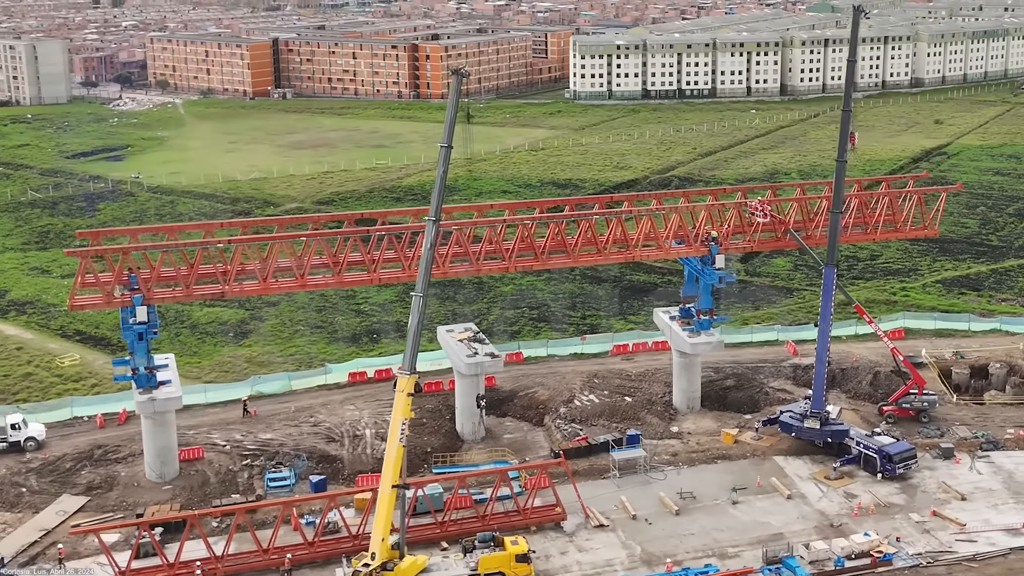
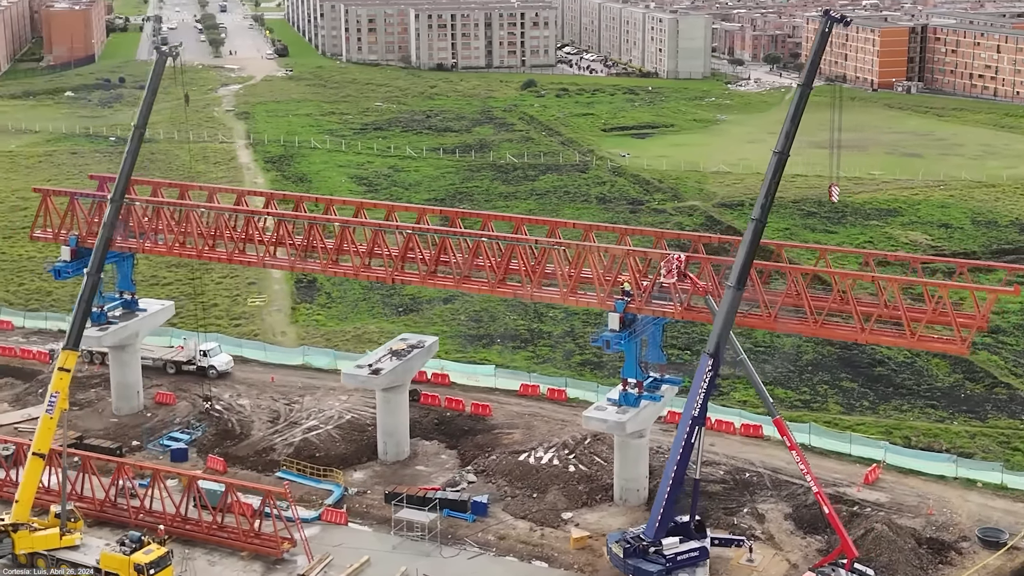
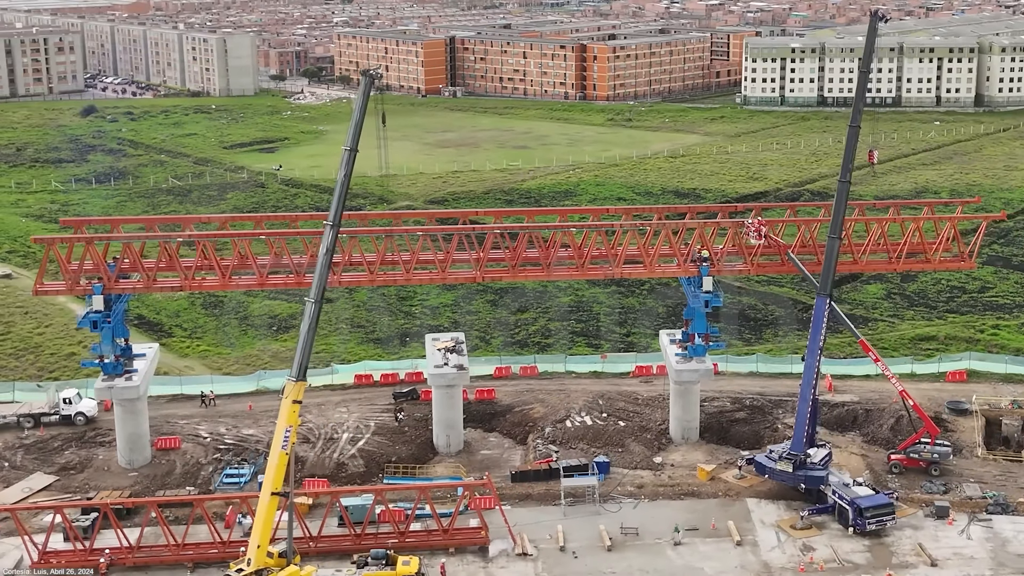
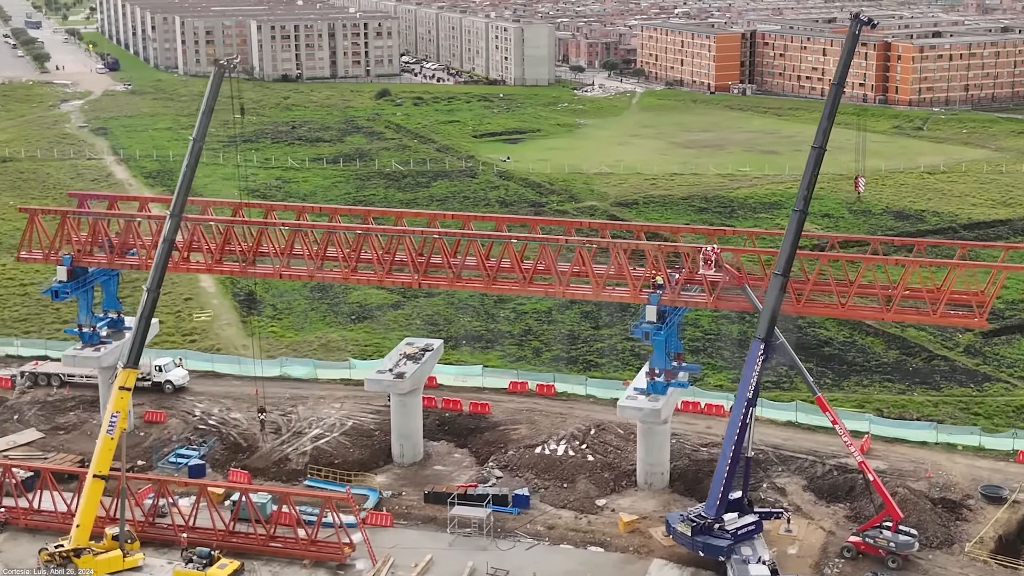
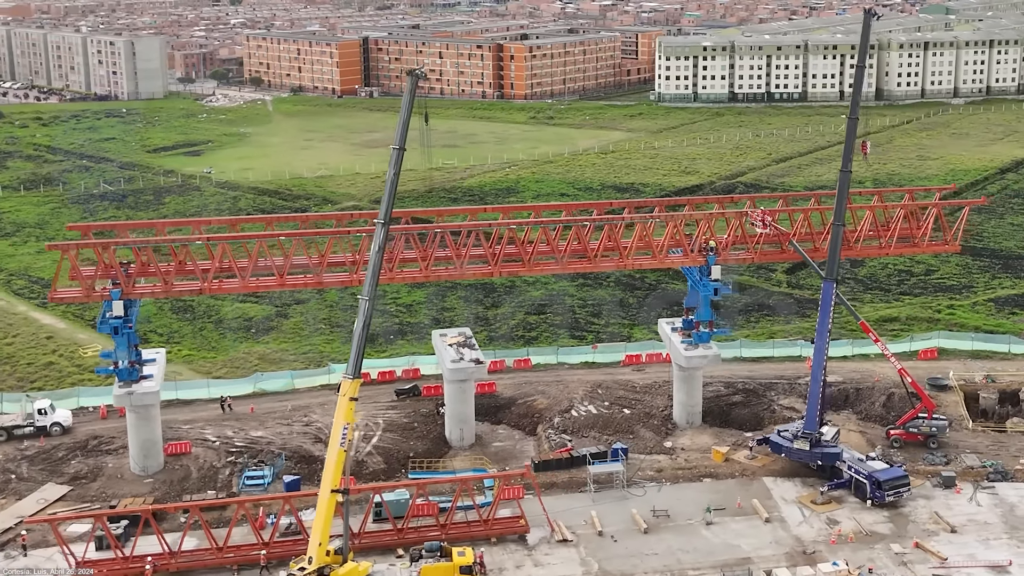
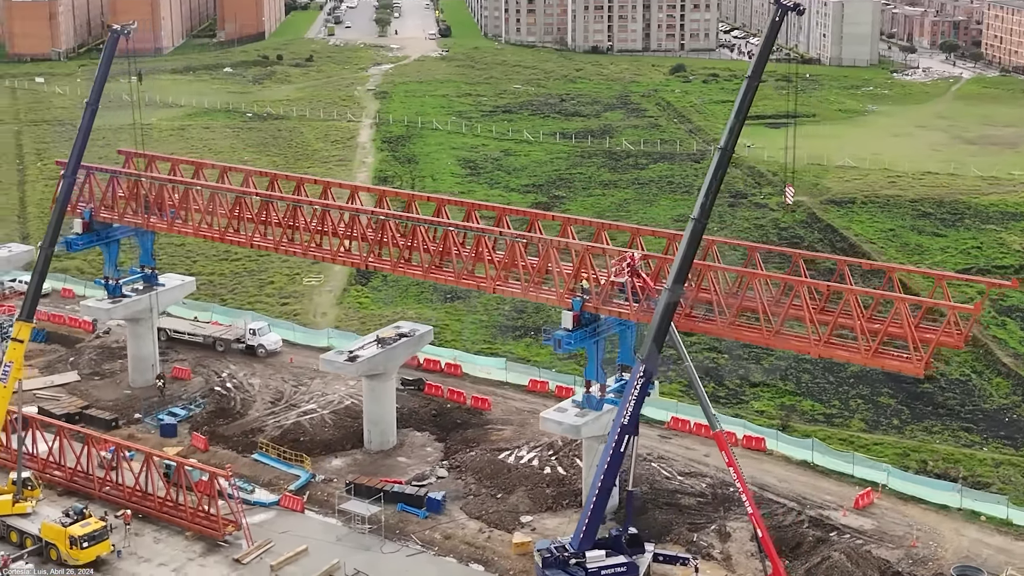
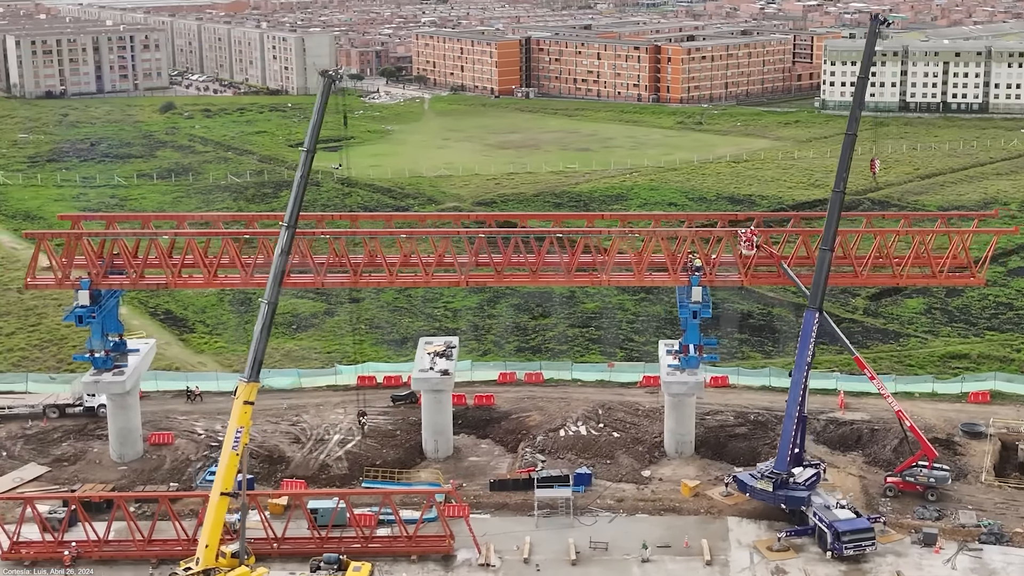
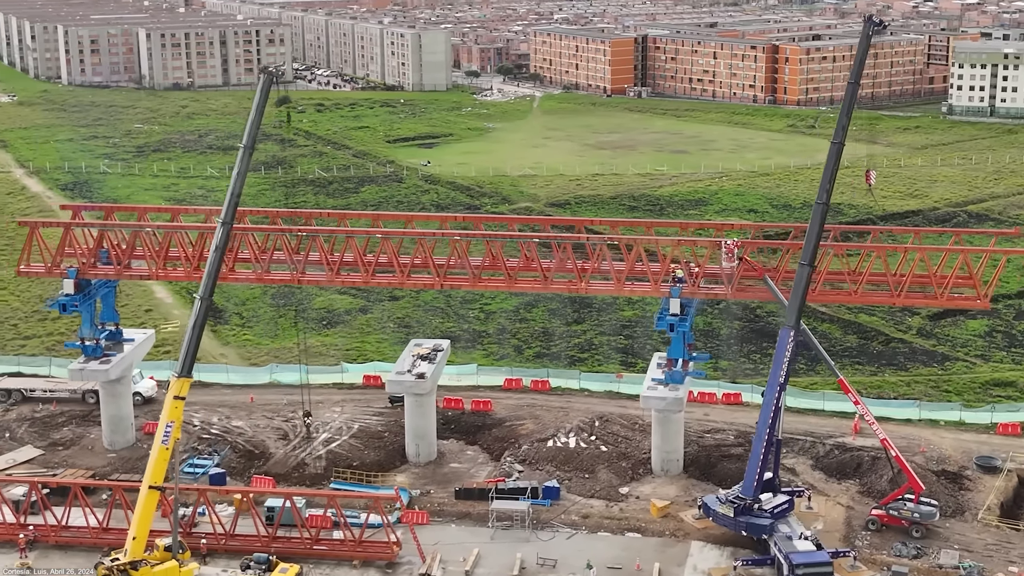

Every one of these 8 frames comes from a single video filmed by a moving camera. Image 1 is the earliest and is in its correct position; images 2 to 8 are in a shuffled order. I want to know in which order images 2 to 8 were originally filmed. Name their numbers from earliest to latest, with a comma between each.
5, 3, 7, 8, 4, 2, 6
